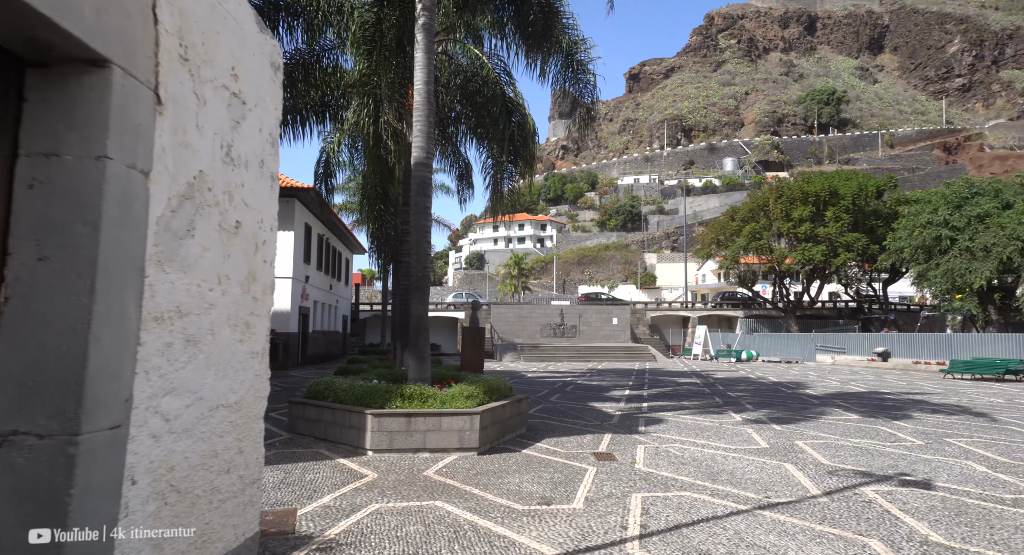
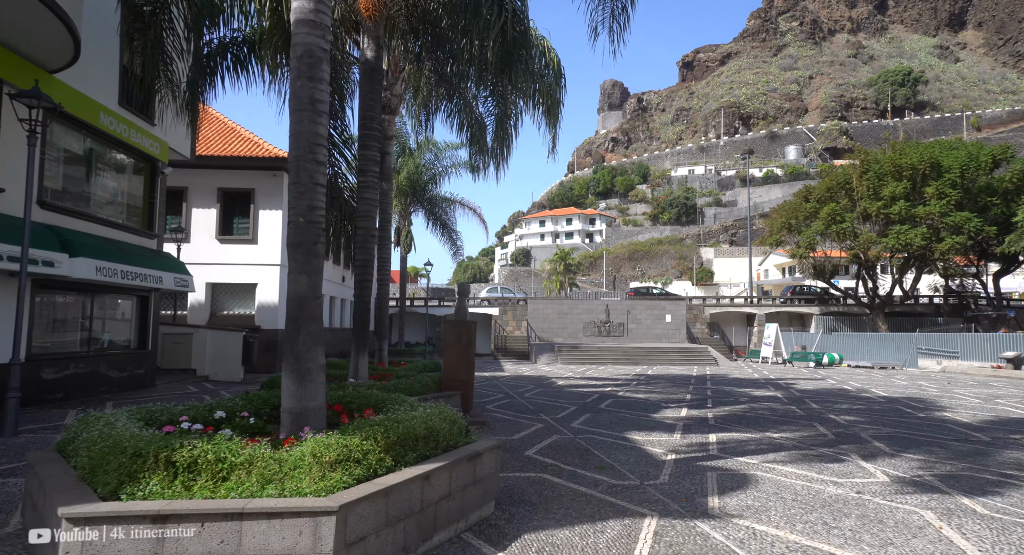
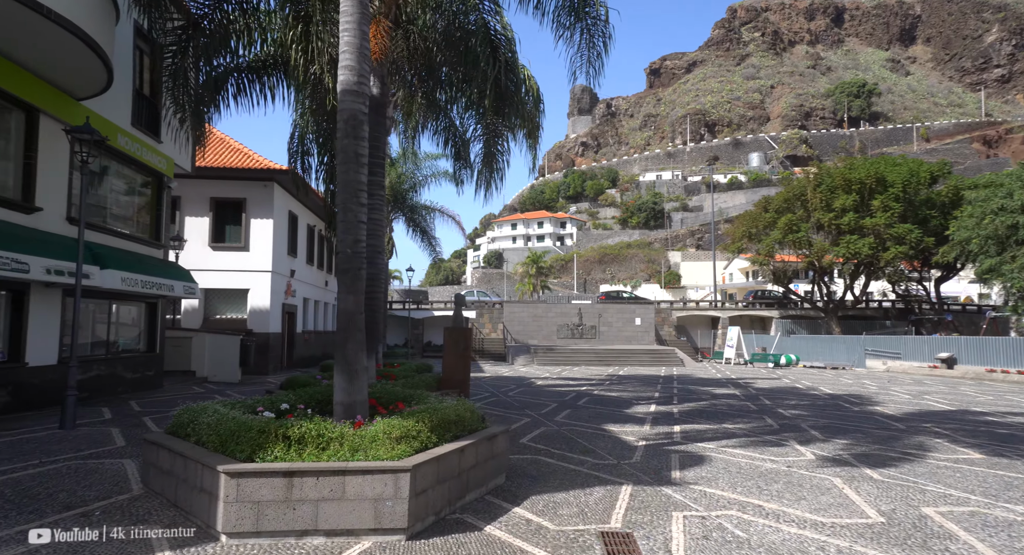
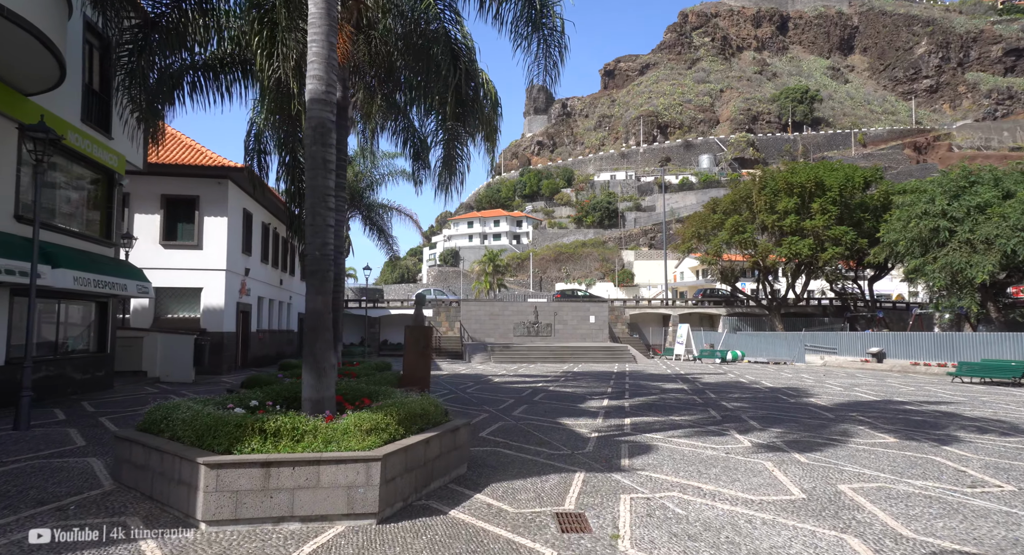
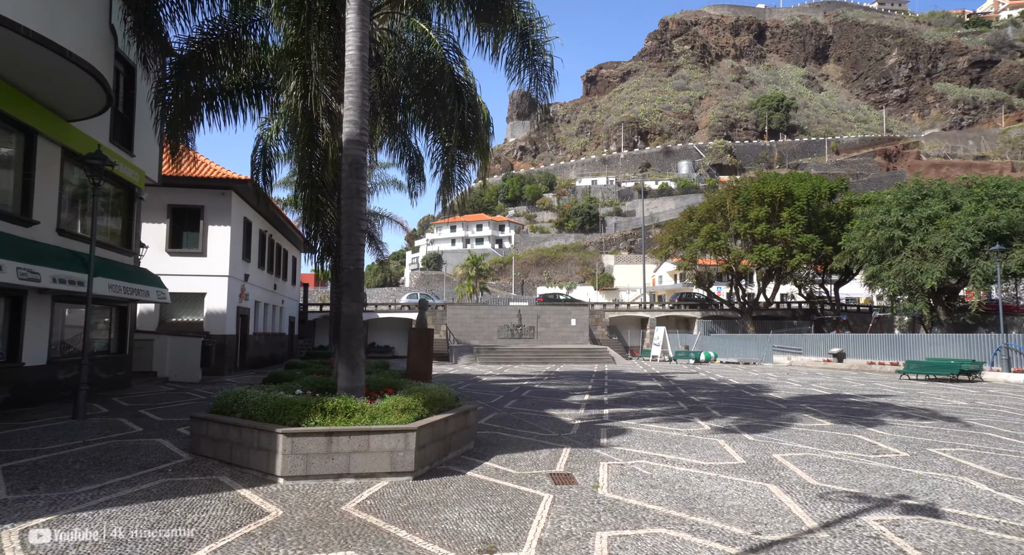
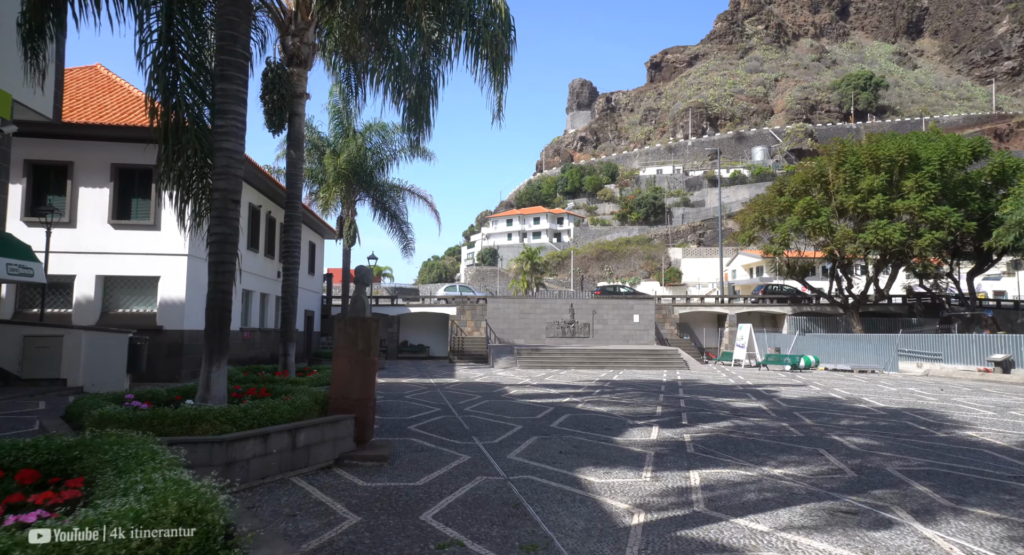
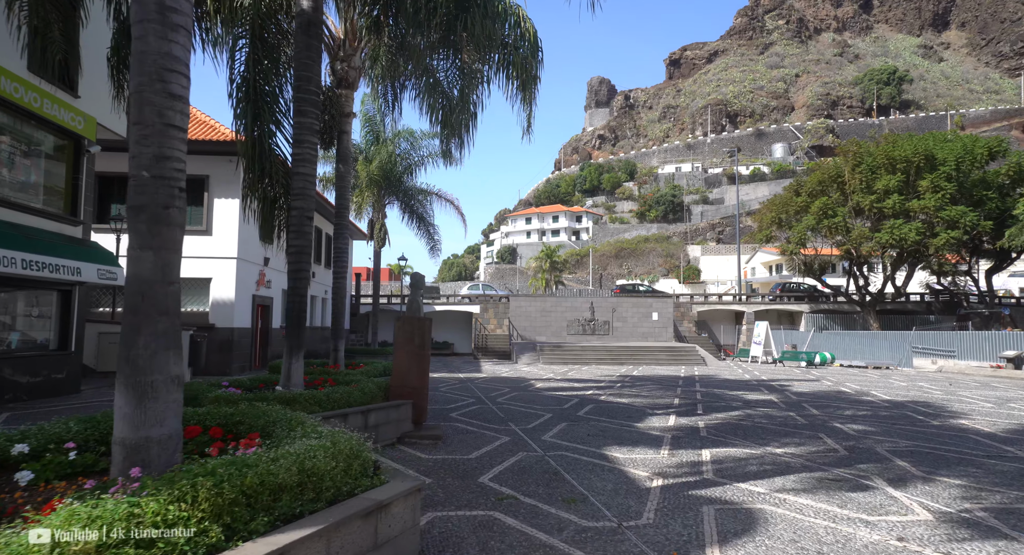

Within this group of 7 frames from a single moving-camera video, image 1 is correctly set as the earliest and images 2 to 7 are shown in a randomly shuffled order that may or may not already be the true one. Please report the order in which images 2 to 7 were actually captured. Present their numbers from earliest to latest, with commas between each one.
5, 4, 3, 2, 7, 6
